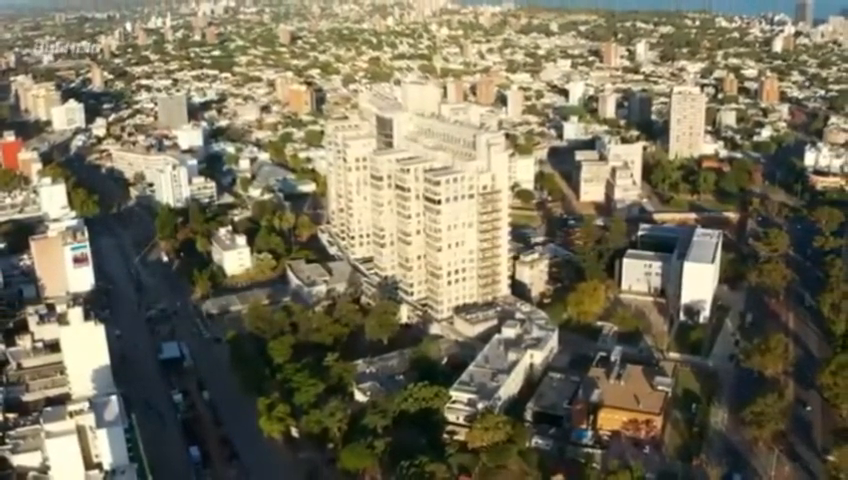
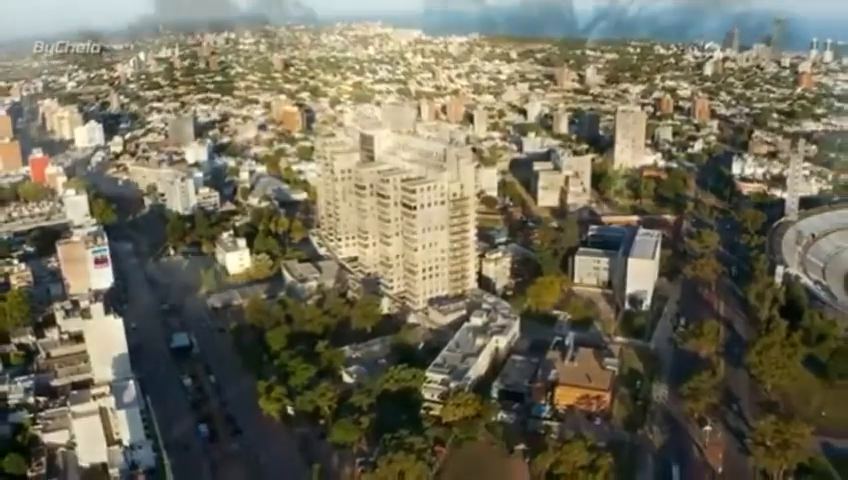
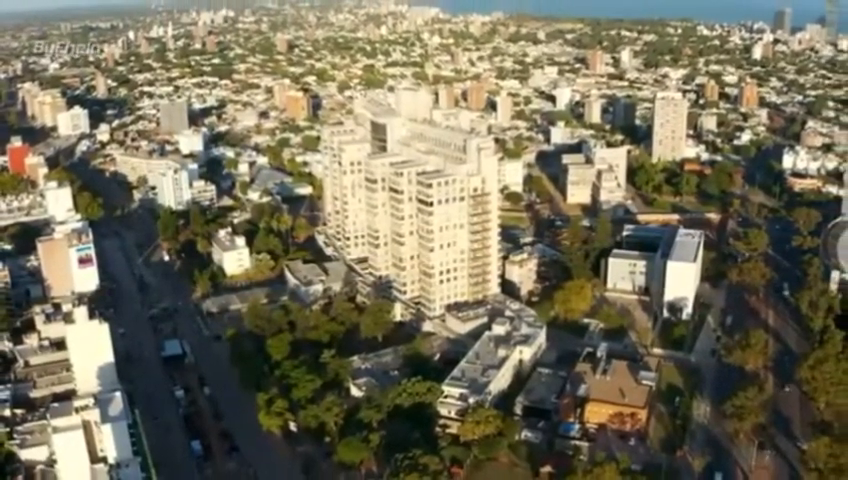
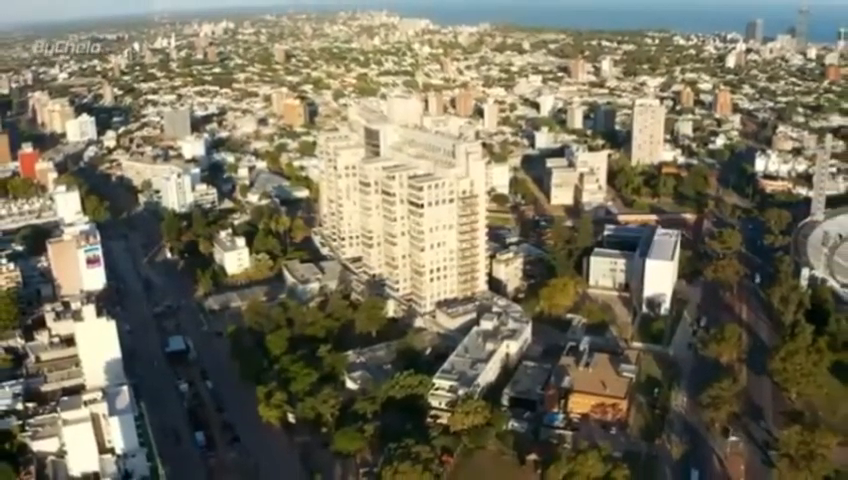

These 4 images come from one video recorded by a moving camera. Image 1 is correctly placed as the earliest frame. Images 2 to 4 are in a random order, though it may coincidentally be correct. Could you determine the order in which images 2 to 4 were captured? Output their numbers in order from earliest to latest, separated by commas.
3, 4, 2
